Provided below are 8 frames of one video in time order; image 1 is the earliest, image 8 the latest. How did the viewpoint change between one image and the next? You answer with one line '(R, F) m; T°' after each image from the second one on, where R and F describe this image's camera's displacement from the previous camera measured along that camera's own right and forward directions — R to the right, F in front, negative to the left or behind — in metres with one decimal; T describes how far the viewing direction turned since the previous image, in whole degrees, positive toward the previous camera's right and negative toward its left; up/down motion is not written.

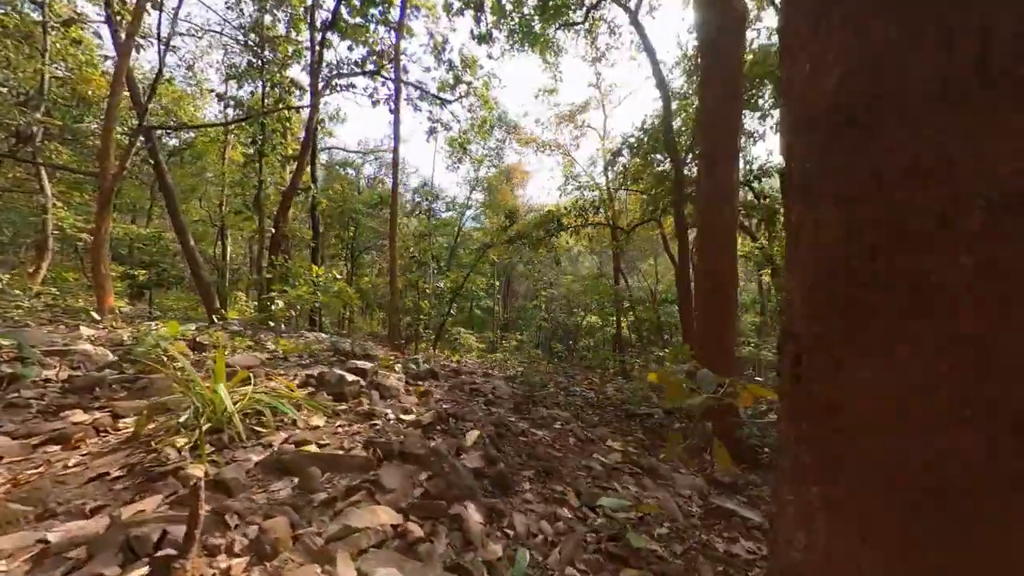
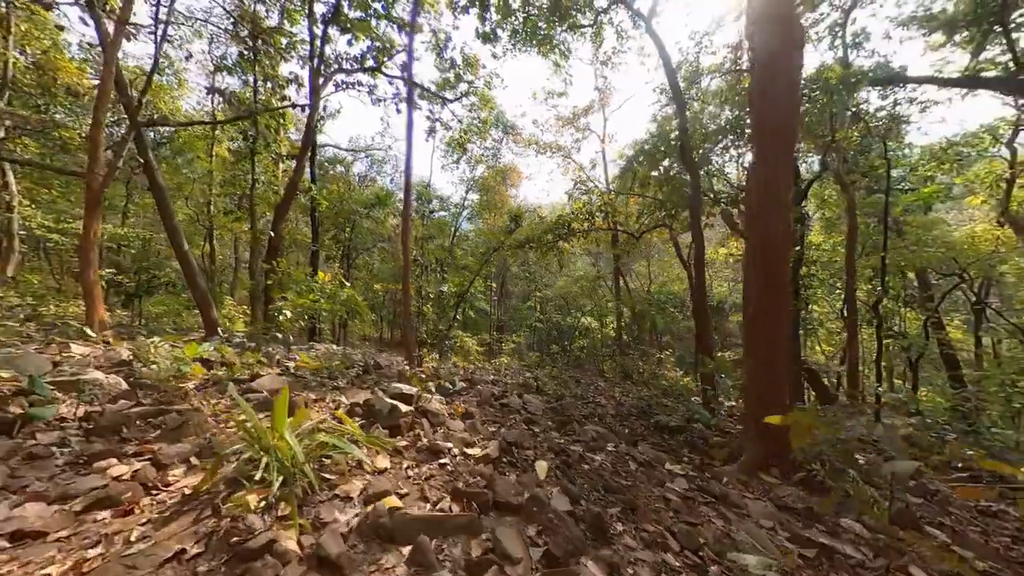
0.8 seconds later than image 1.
(-0.7, +0.3) m; +4°
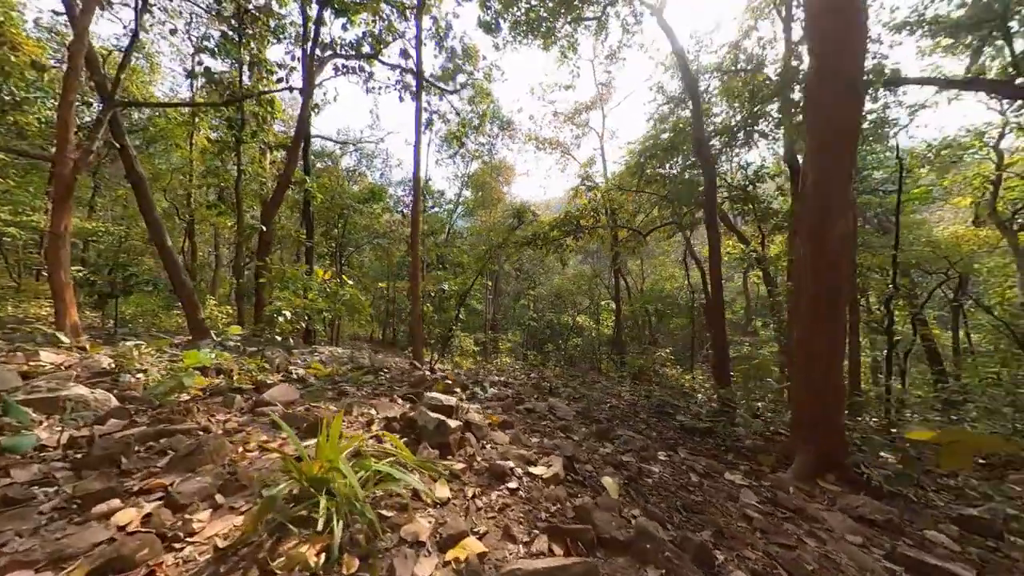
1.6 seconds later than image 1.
(-0.5, +0.5) m; +3°
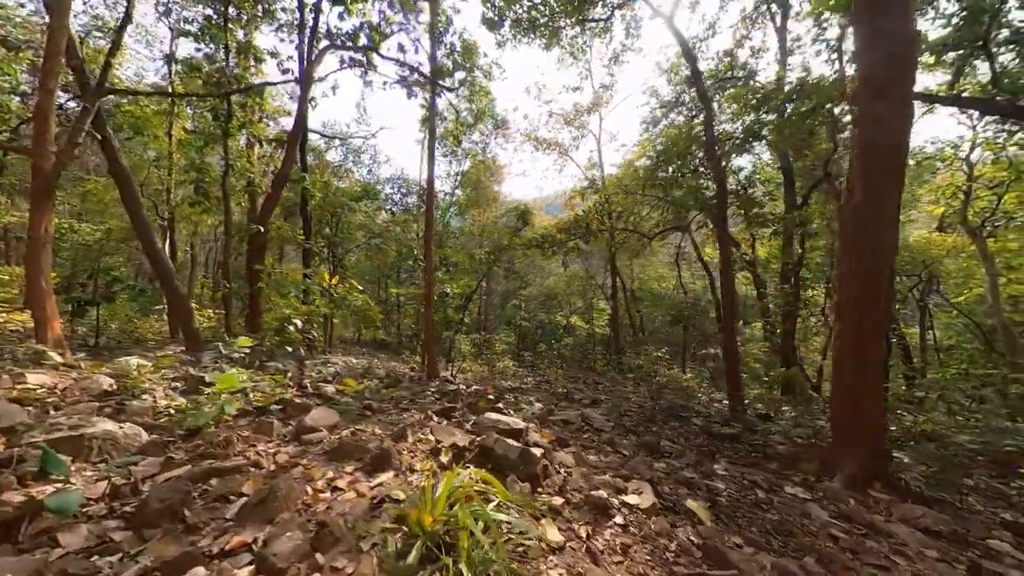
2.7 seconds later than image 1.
(-0.7, +0.3) m; +4°
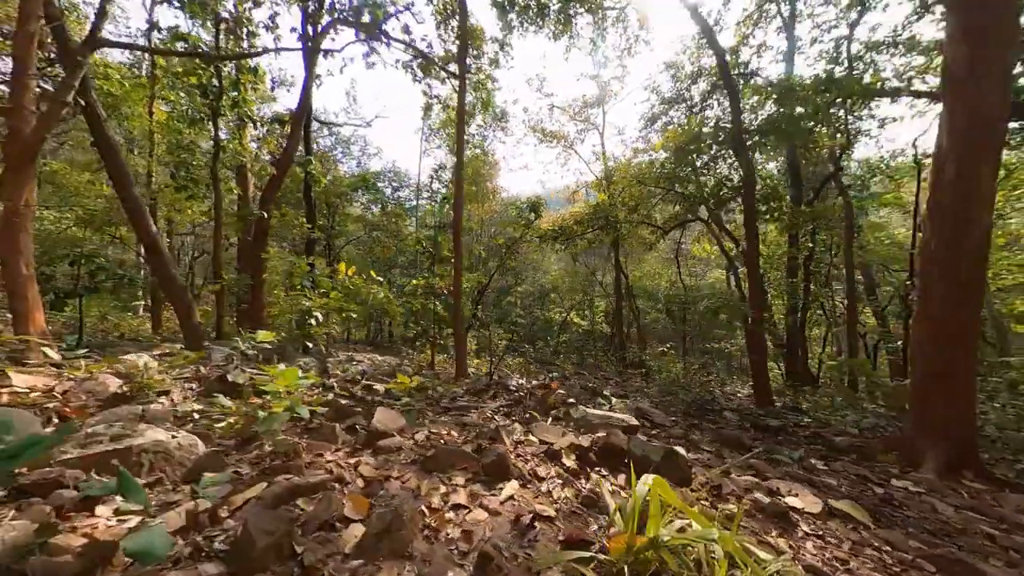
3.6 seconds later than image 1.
(-0.8, +0.5) m; +4°
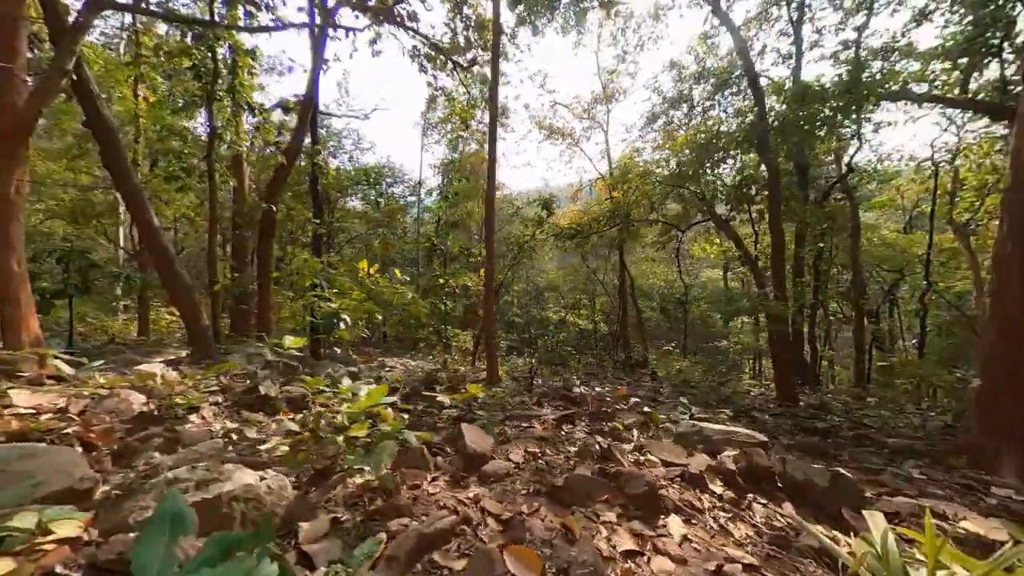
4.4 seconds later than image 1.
(-0.7, +0.4) m; +3°
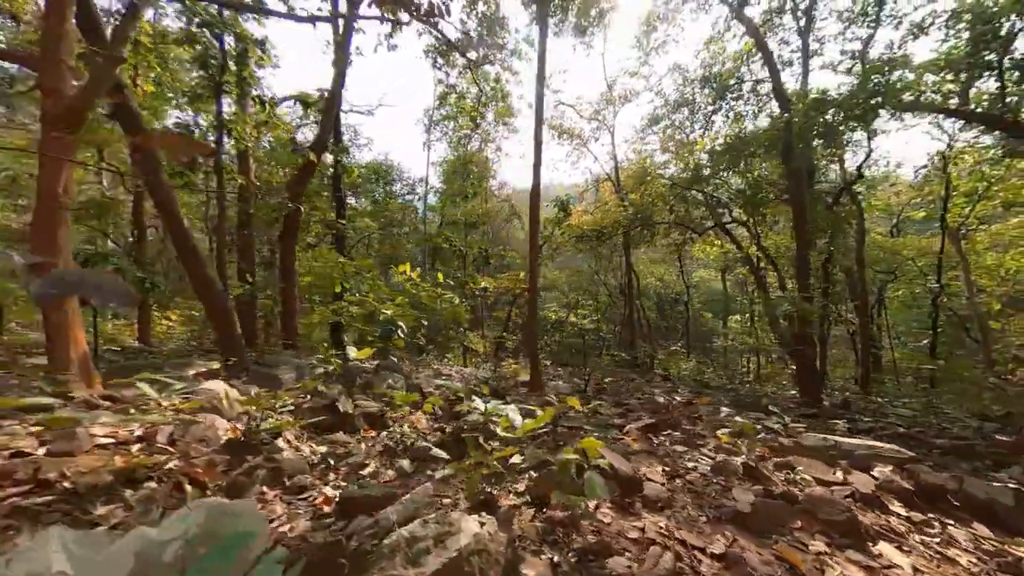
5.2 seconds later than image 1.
(-0.8, +0.2) m; +4°
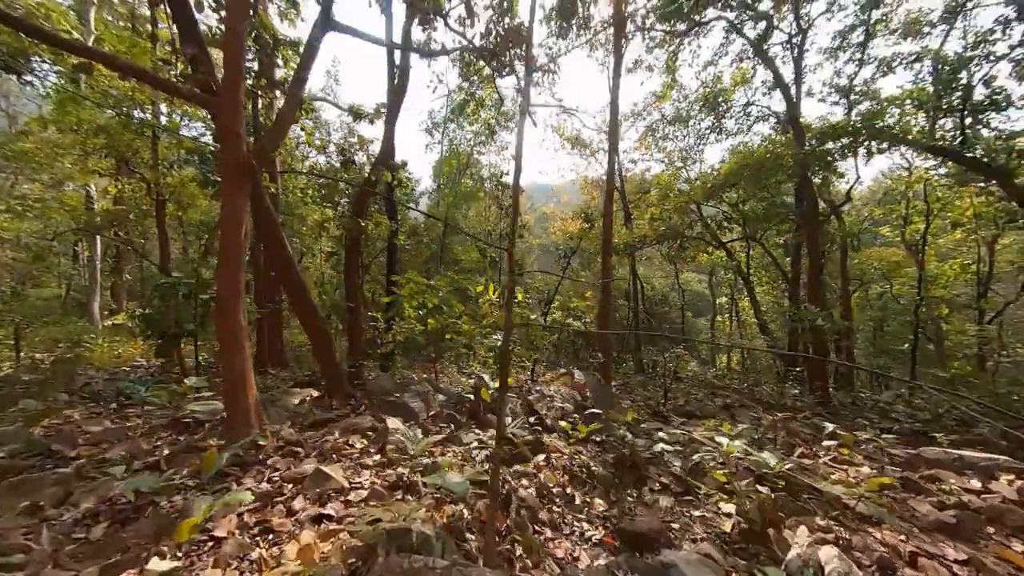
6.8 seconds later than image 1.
(-1.4, -0.2) m; +7°
